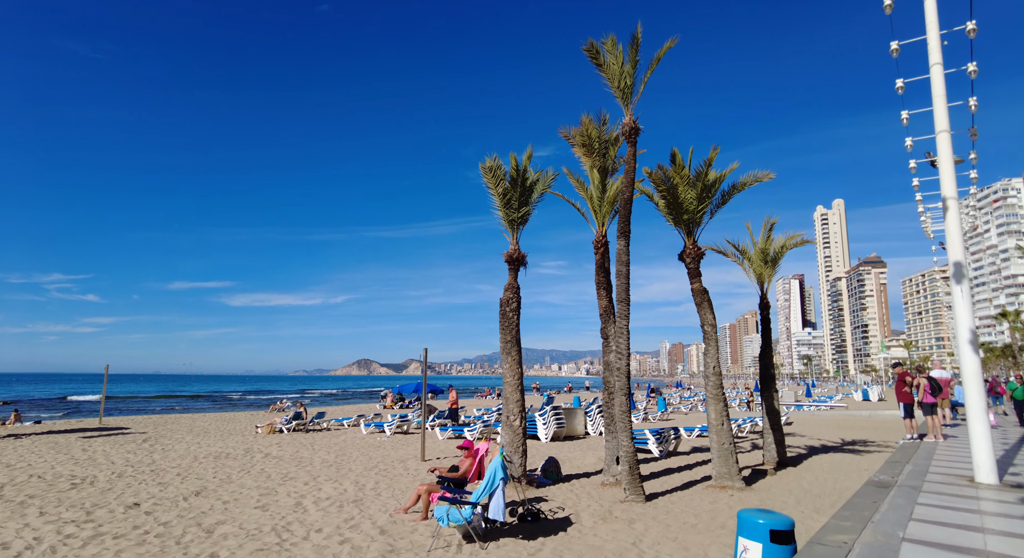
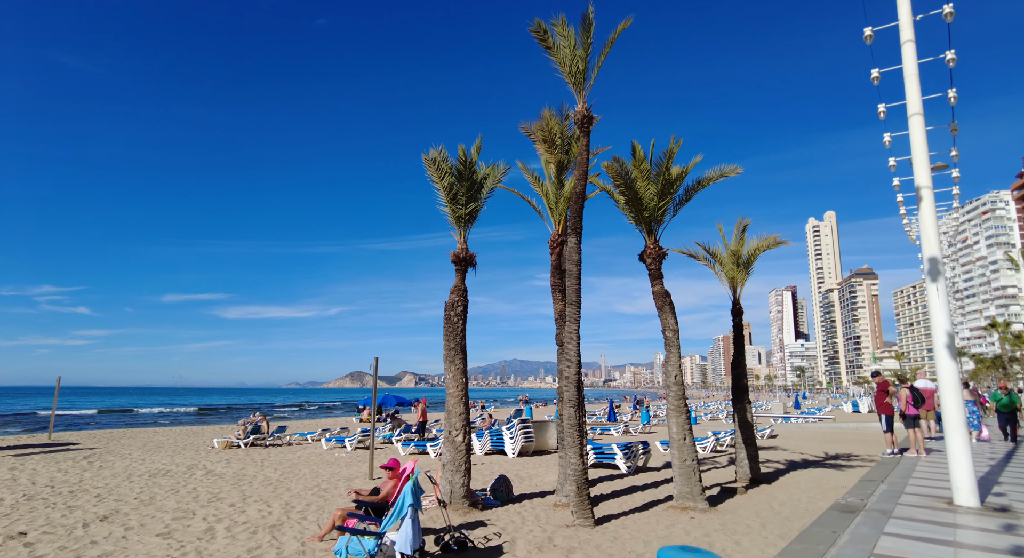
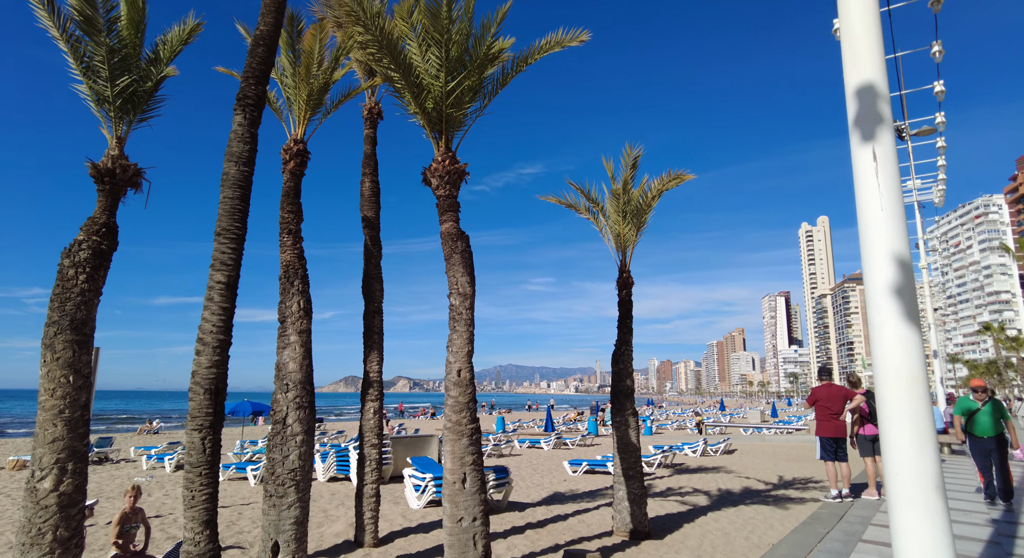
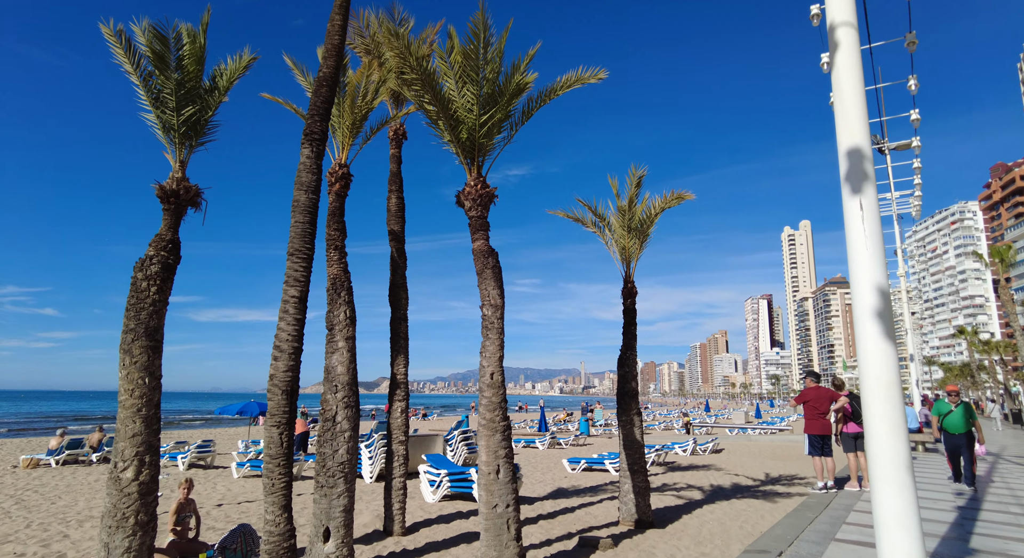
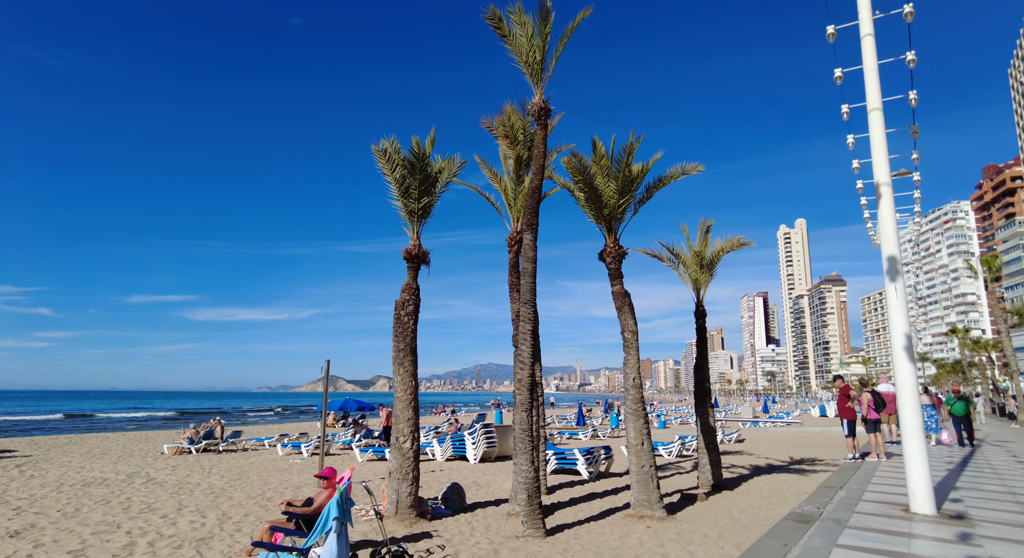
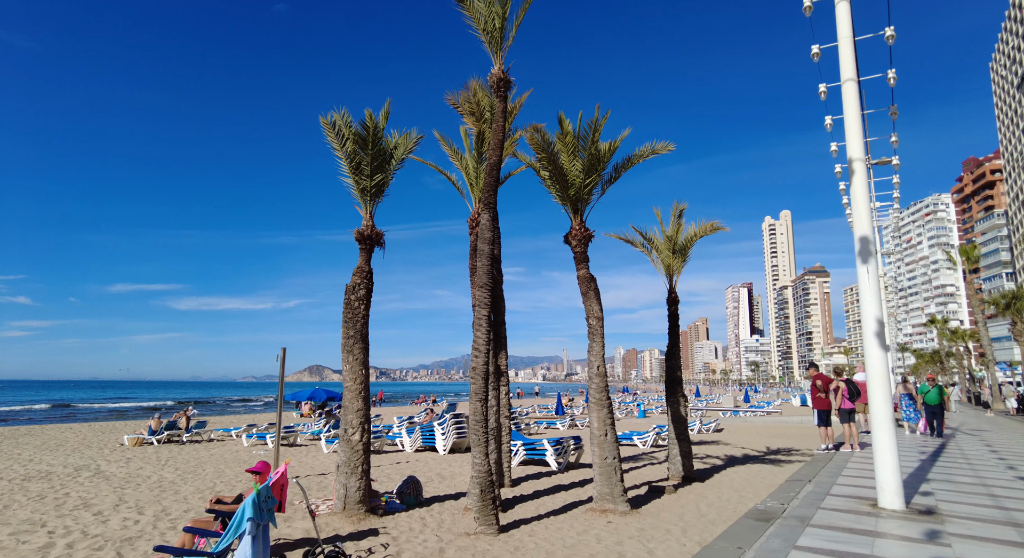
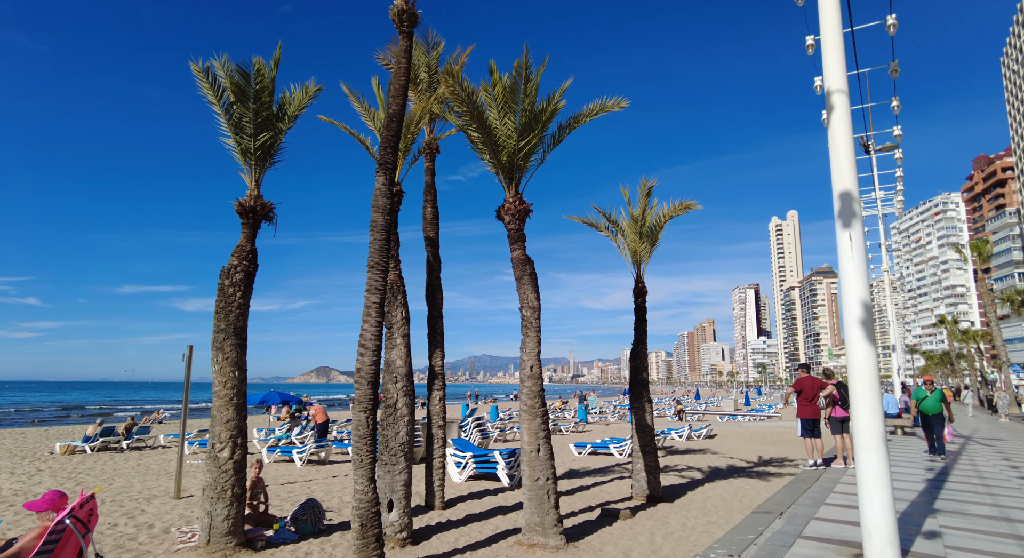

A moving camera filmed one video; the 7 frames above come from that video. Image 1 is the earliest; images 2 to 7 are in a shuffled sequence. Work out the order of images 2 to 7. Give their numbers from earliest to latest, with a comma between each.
2, 5, 6, 7, 4, 3
